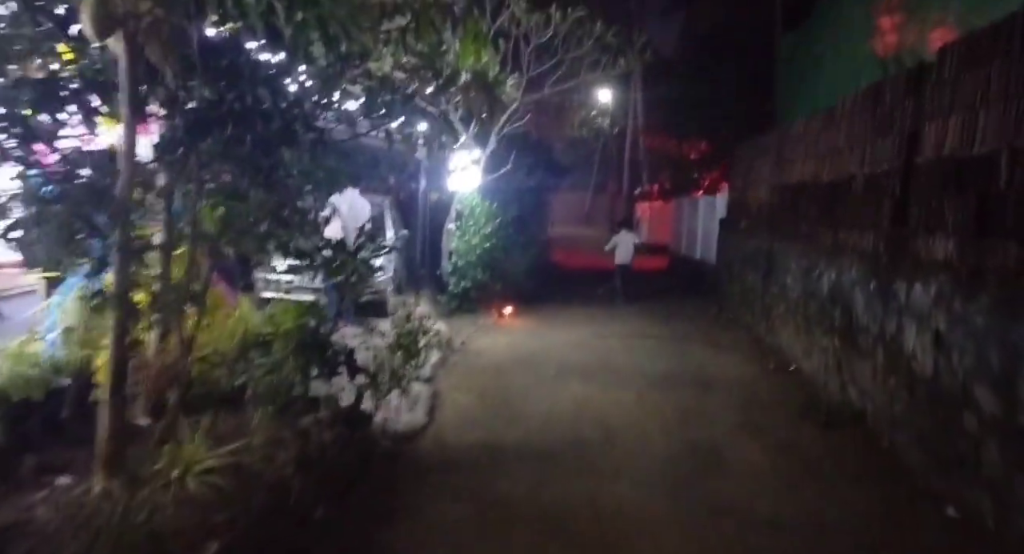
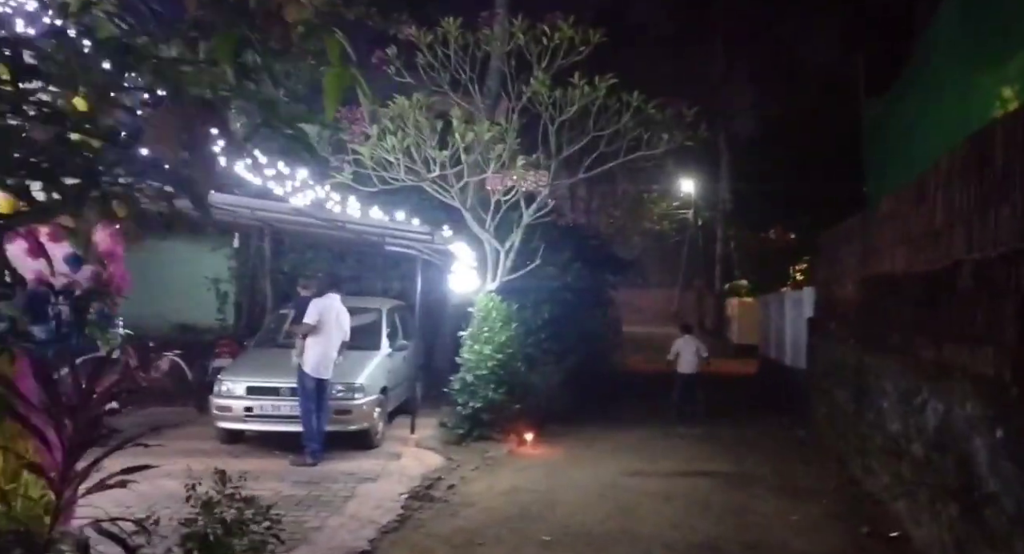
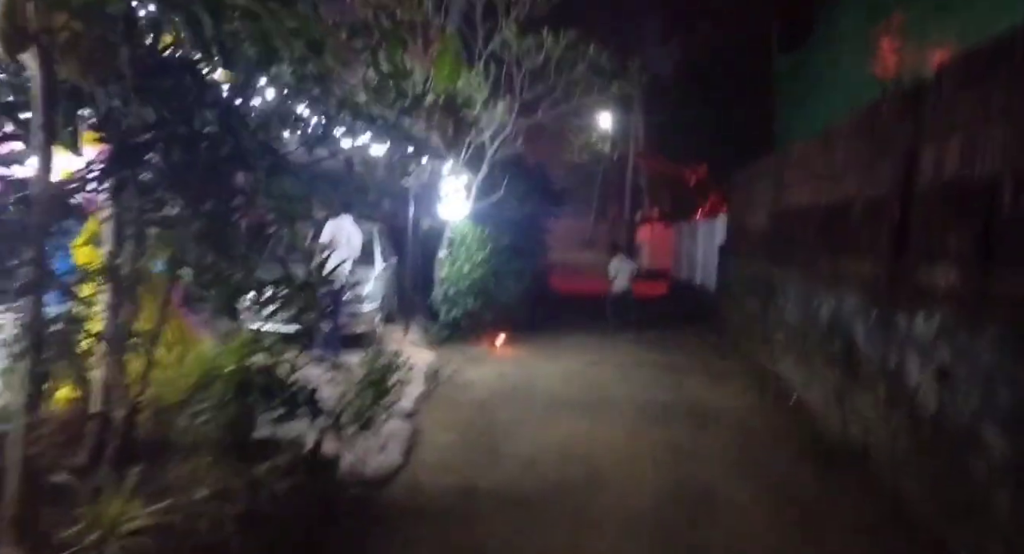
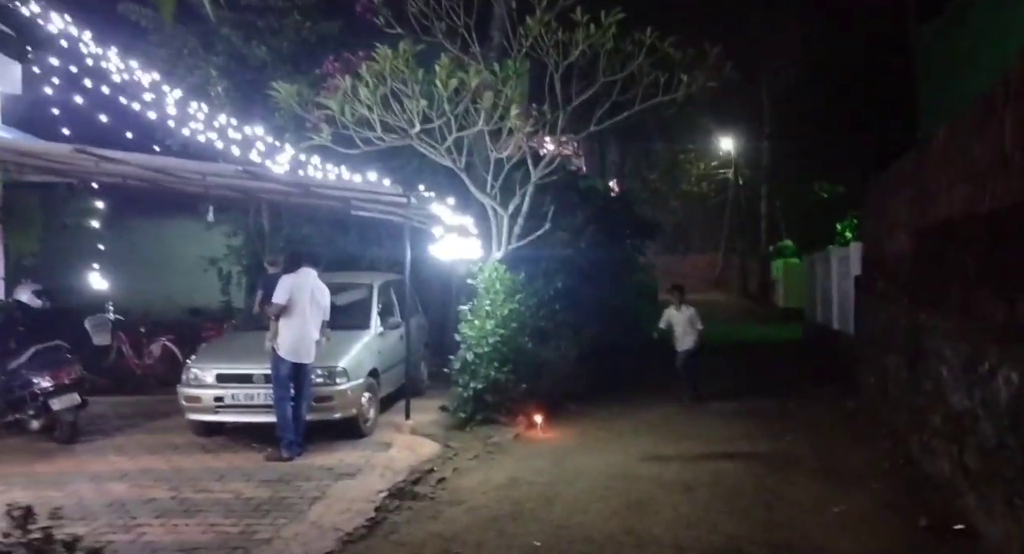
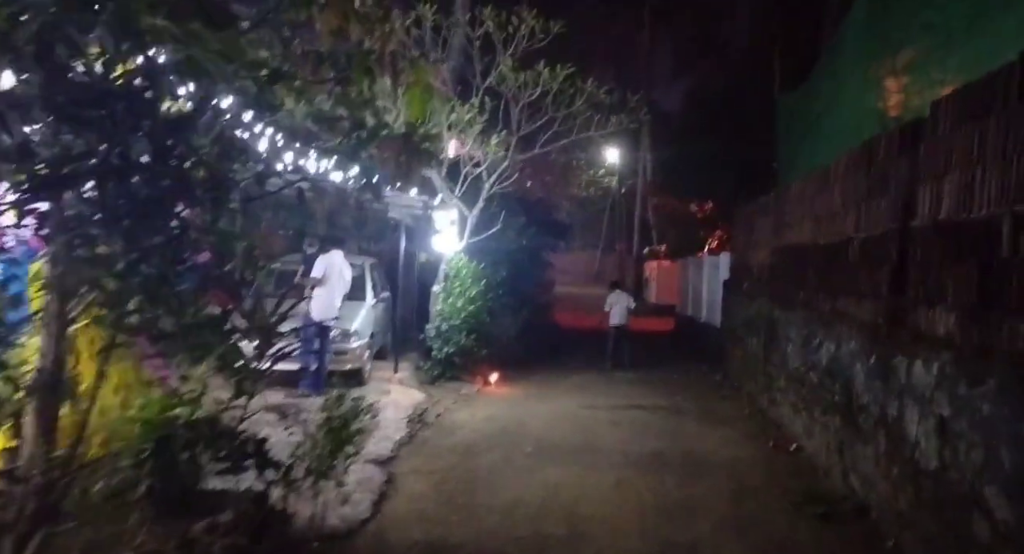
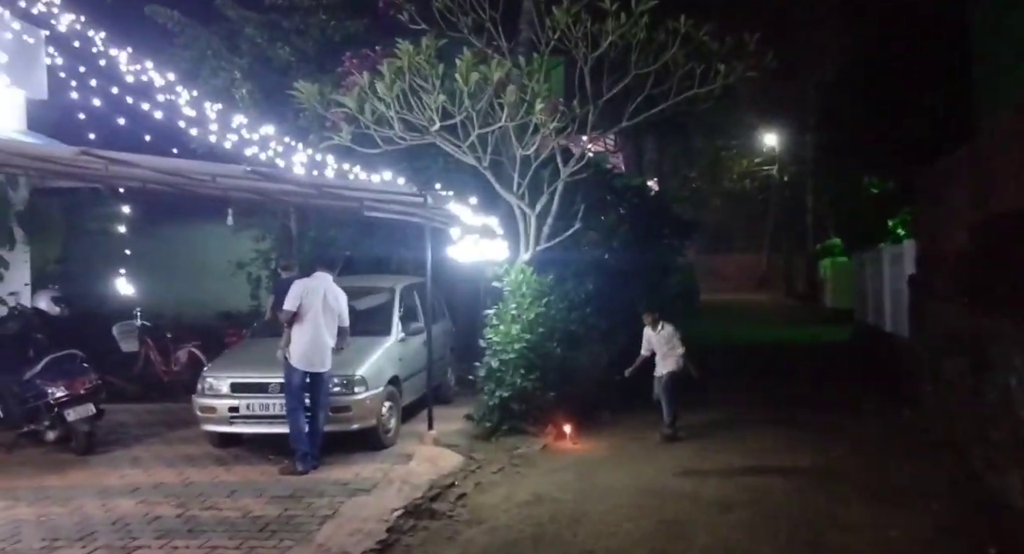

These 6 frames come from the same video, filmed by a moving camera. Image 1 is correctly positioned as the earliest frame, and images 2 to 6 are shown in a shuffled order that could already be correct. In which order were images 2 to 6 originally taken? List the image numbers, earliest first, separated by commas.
3, 5, 2, 4, 6
